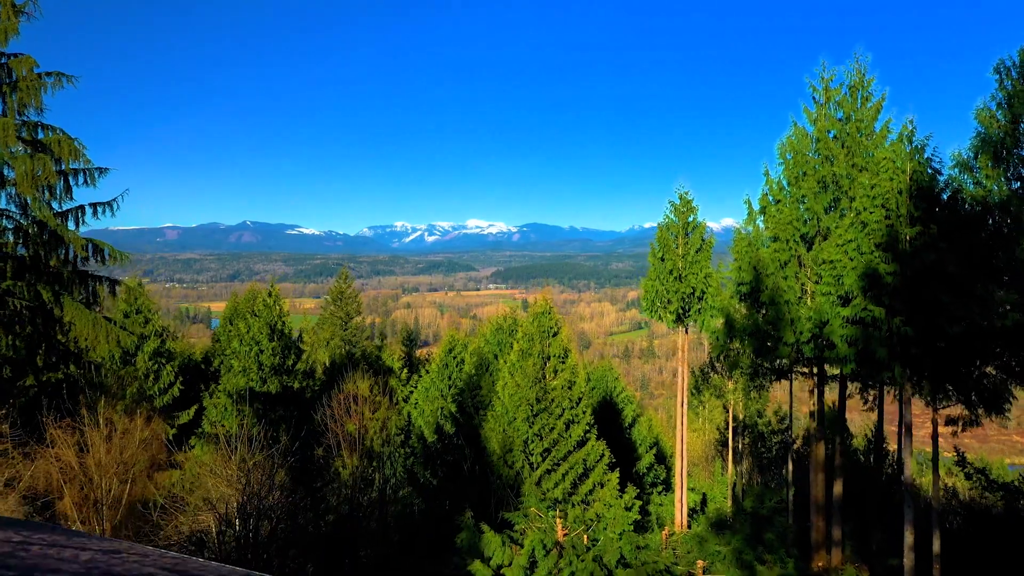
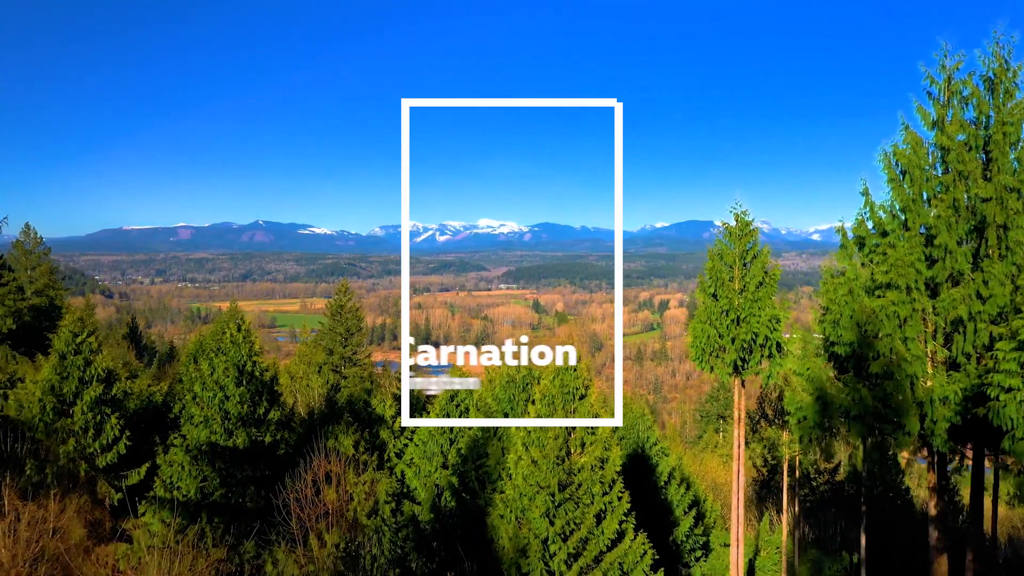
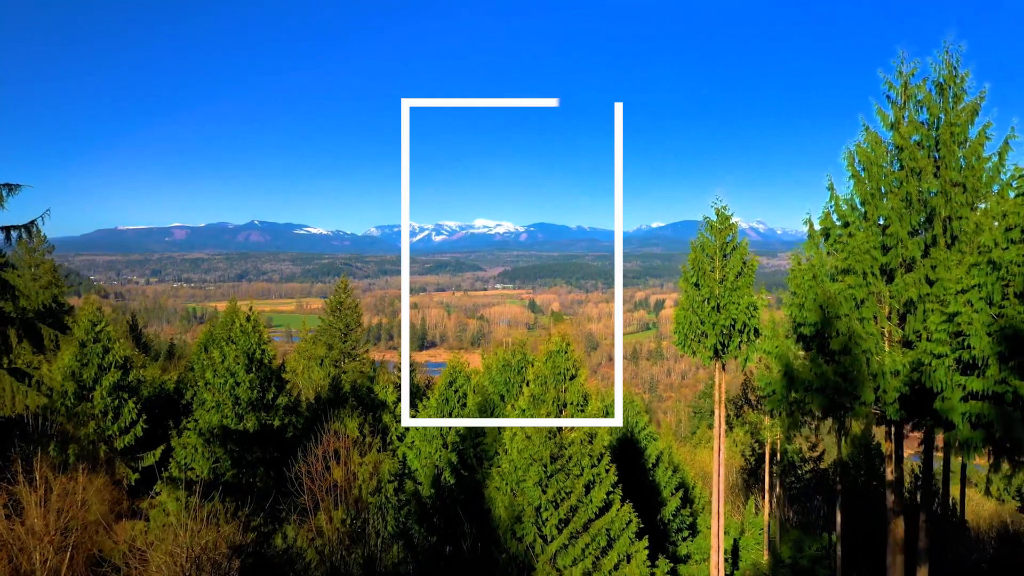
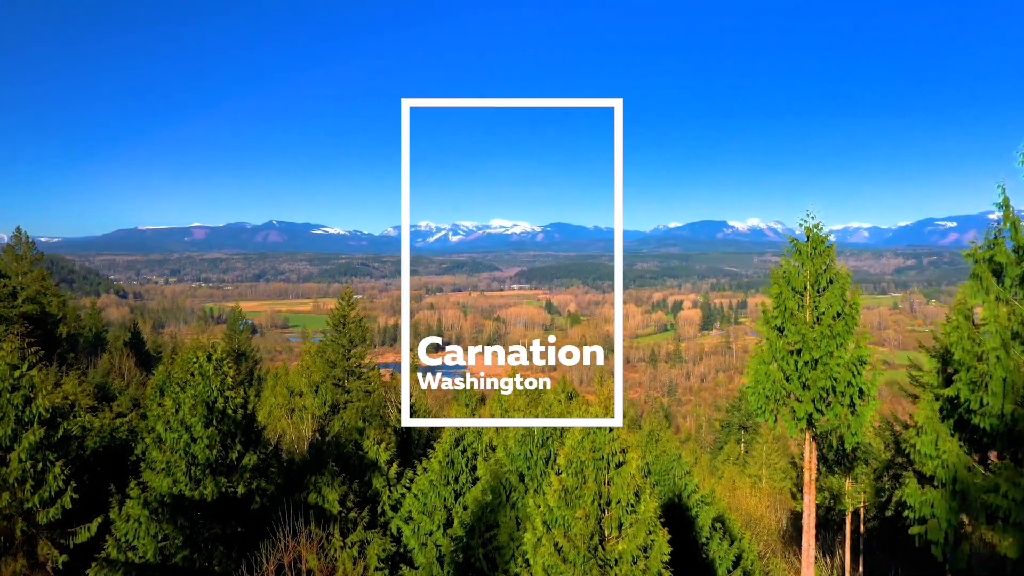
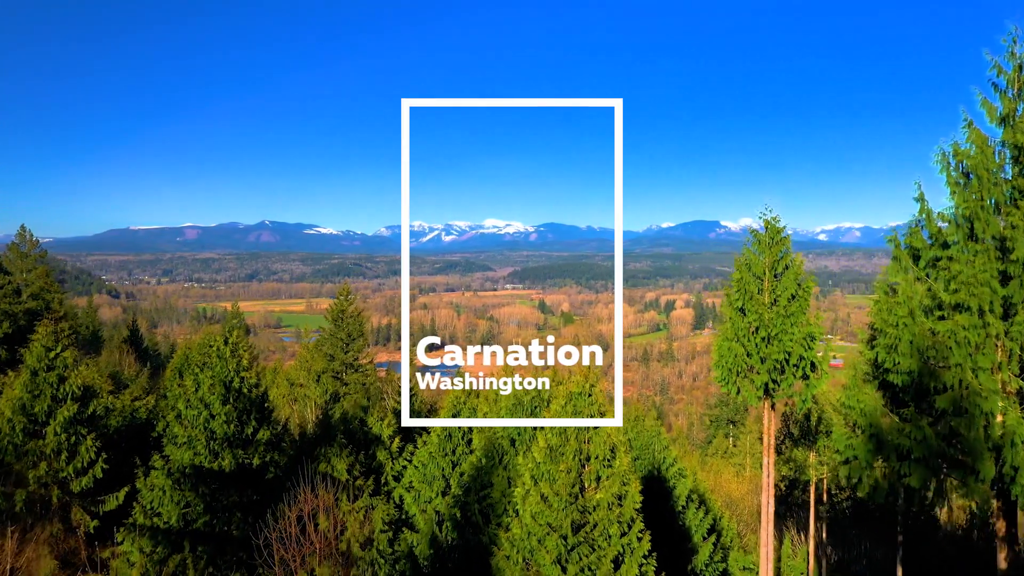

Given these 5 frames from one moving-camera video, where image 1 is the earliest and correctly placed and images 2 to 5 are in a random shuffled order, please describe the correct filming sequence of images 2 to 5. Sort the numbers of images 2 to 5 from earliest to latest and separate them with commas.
3, 2, 5, 4
